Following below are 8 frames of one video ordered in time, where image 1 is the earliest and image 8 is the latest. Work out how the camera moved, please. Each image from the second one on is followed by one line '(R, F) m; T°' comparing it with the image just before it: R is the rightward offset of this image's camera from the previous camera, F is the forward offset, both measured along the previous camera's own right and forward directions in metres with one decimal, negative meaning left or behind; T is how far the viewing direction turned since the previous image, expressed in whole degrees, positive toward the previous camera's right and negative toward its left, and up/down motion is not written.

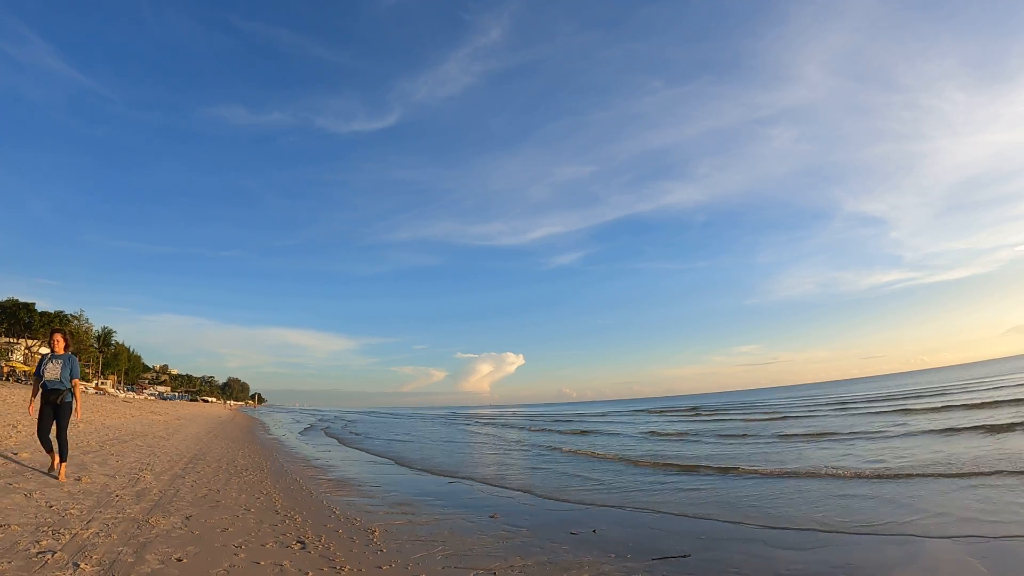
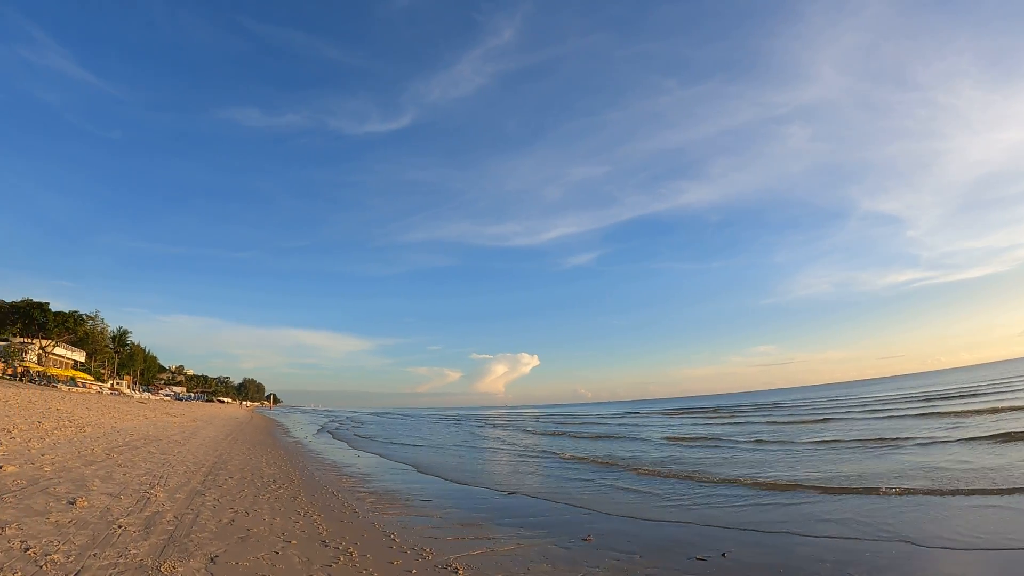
(-1.4, +2.1) m; -1°
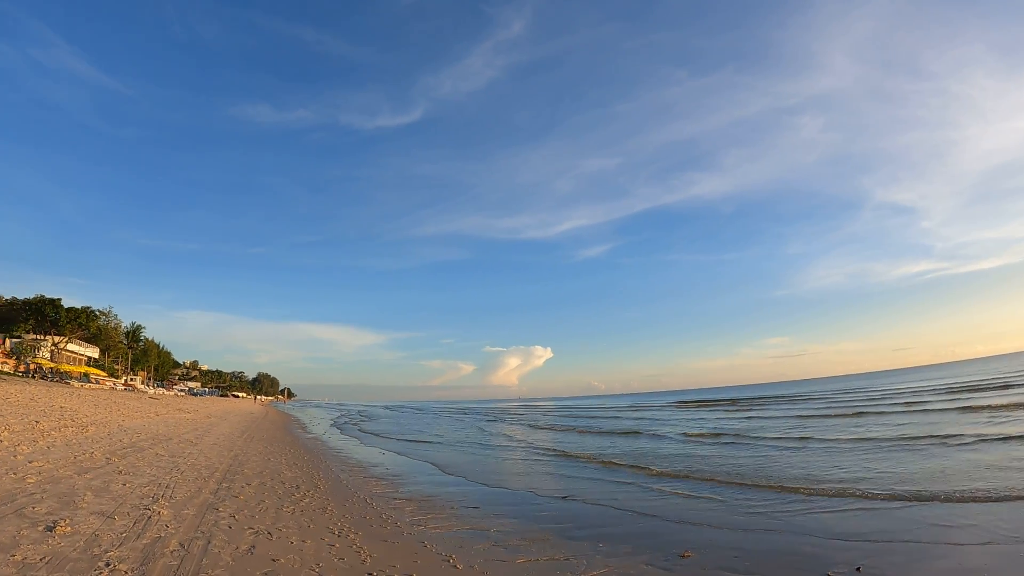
(-0.9, +1.7) m; -1°
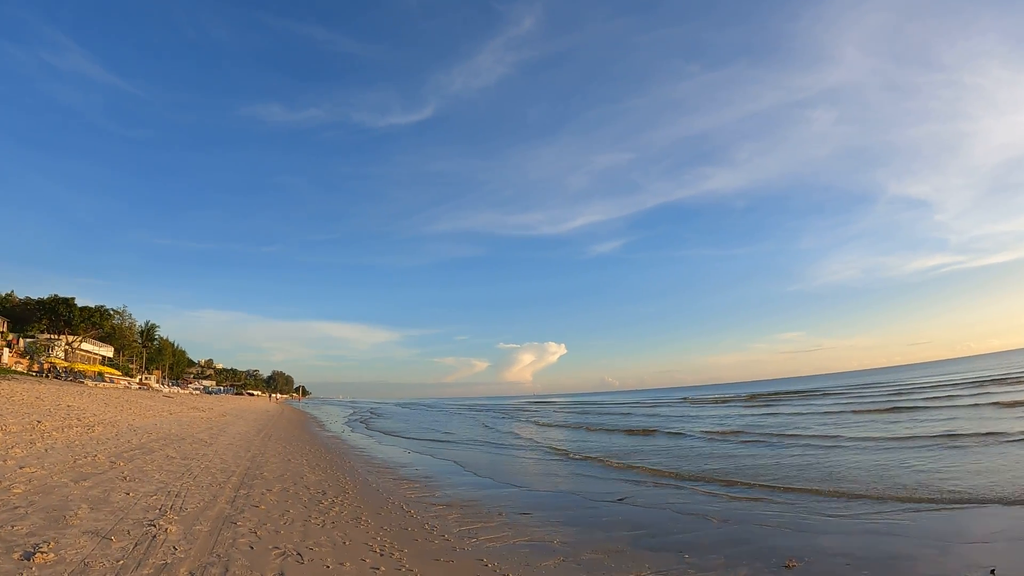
(-0.7, +1.3) m; -1°
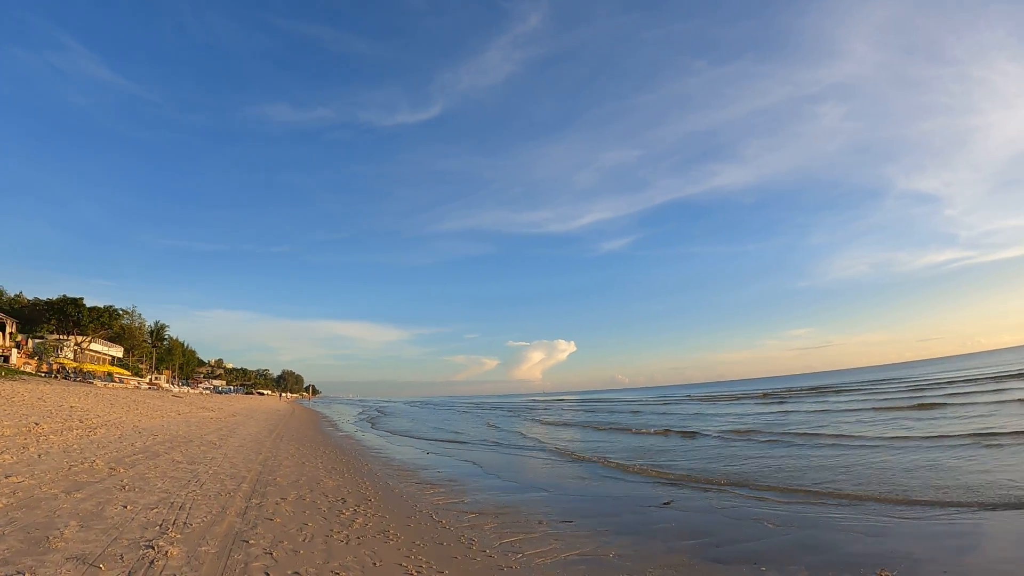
(-0.5, +0.9) m; -1°
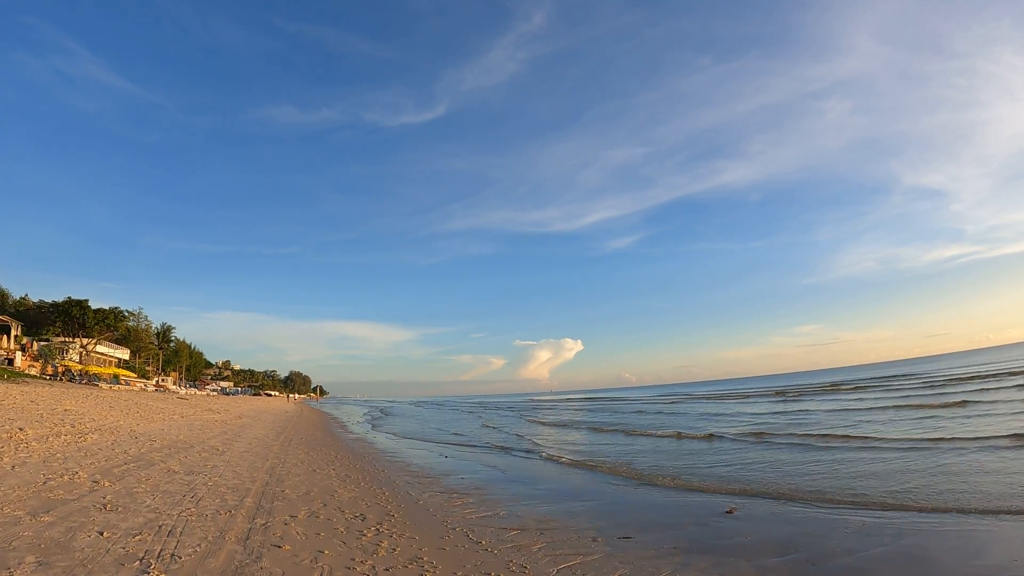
(-0.5, +1.2) m; -1°
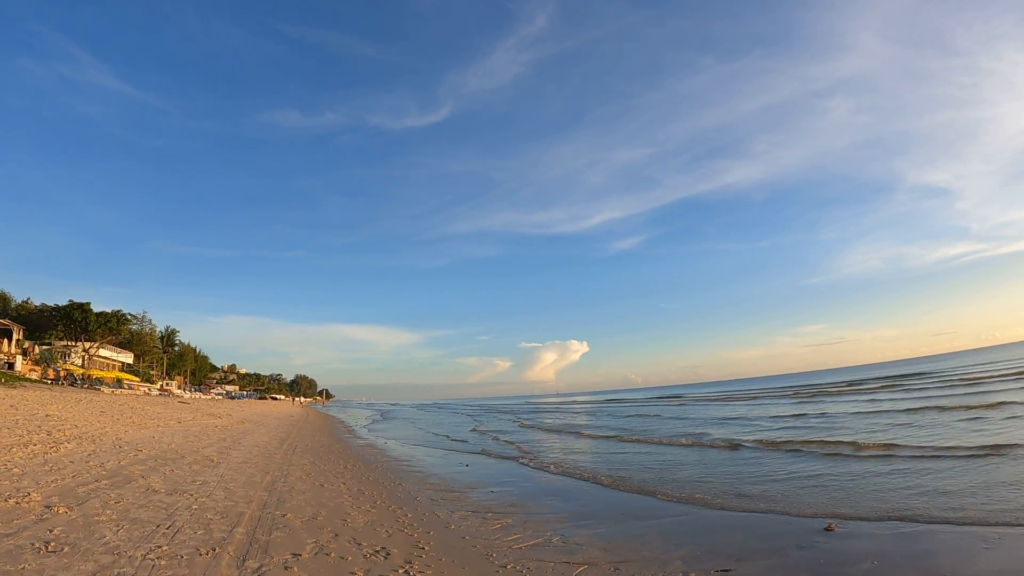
(-0.6, +1.5) m; 0°
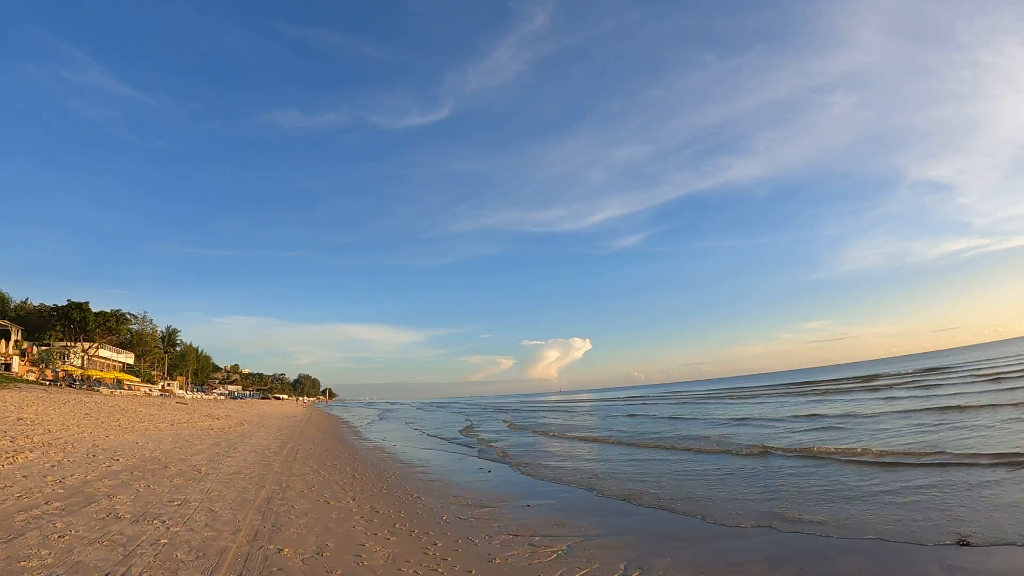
(-0.6, +1.5) m; 0°
